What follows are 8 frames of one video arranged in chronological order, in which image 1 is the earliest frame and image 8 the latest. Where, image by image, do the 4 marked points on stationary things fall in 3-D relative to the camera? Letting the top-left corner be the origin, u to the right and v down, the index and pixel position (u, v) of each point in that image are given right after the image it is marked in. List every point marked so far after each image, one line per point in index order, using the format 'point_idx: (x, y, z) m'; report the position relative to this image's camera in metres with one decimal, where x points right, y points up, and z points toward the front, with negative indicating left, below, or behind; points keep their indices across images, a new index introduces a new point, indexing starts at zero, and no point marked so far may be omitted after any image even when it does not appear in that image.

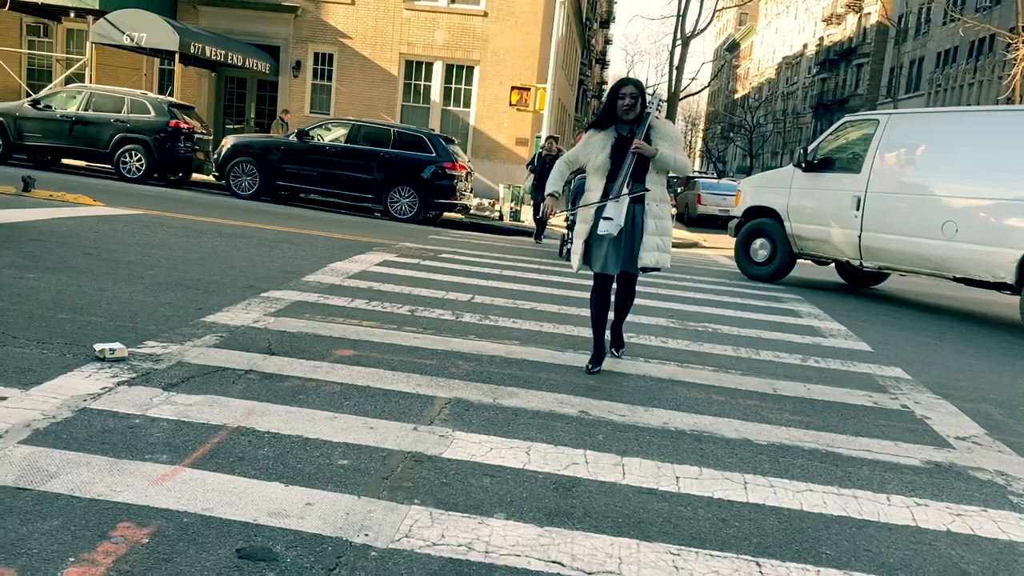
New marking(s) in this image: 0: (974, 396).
0: (+2.8, -0.7, +5.4) m
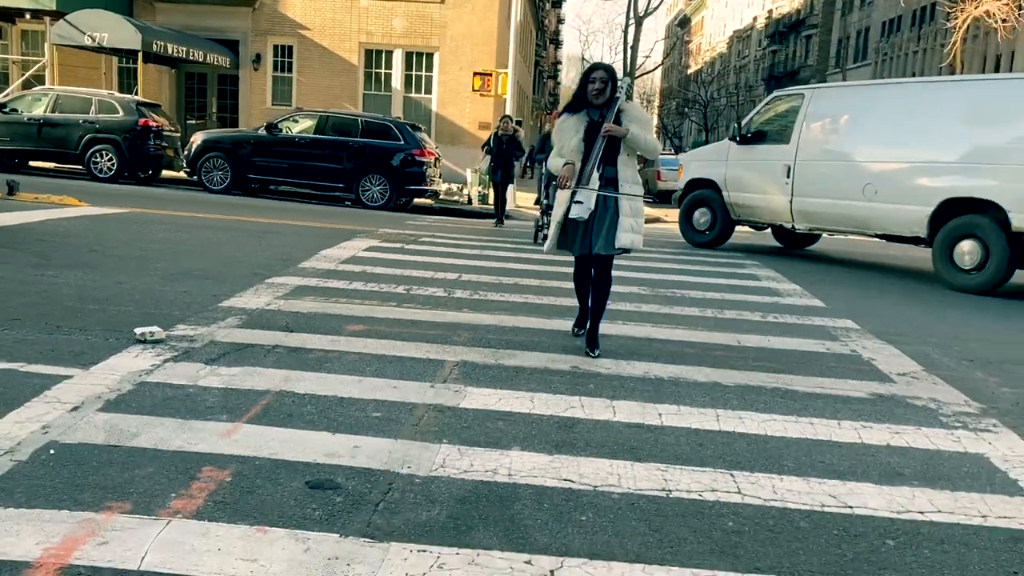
0: (+2.8, -0.4, +6.1) m
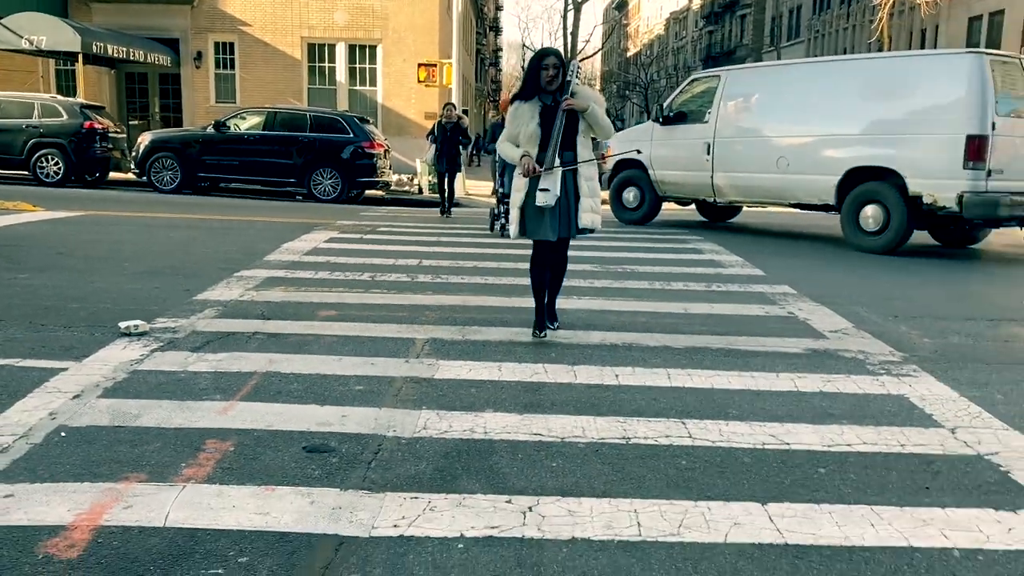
0: (+2.5, -0.1, +6.6) m
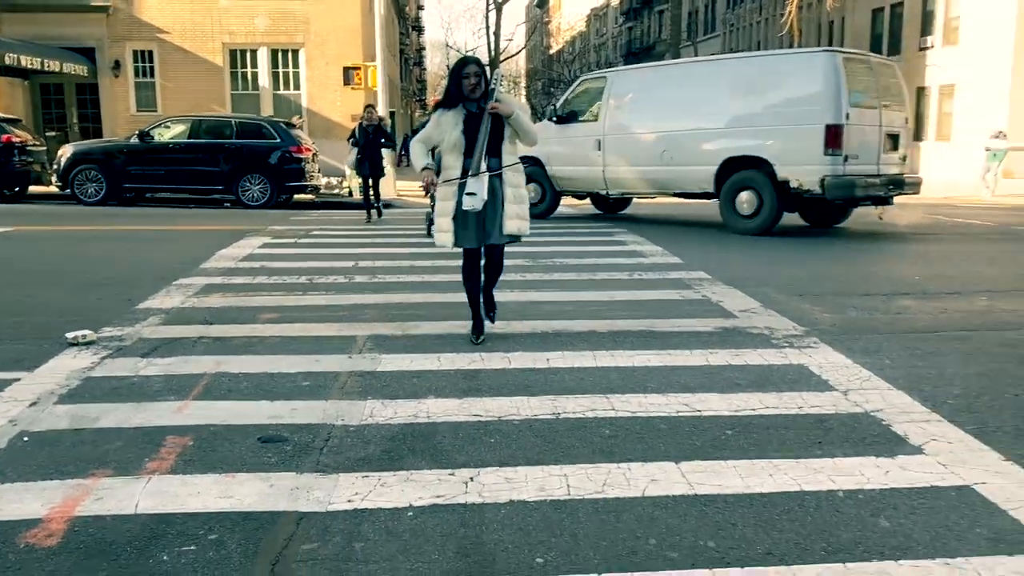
0: (+2.0, 0.0, +7.1) m
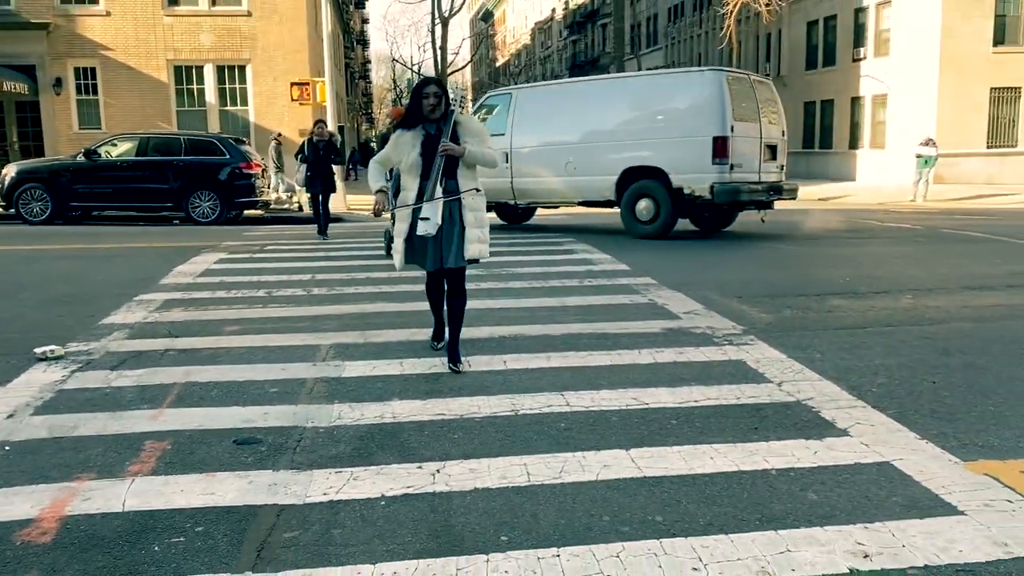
0: (+1.6, 0.0, +7.5) m
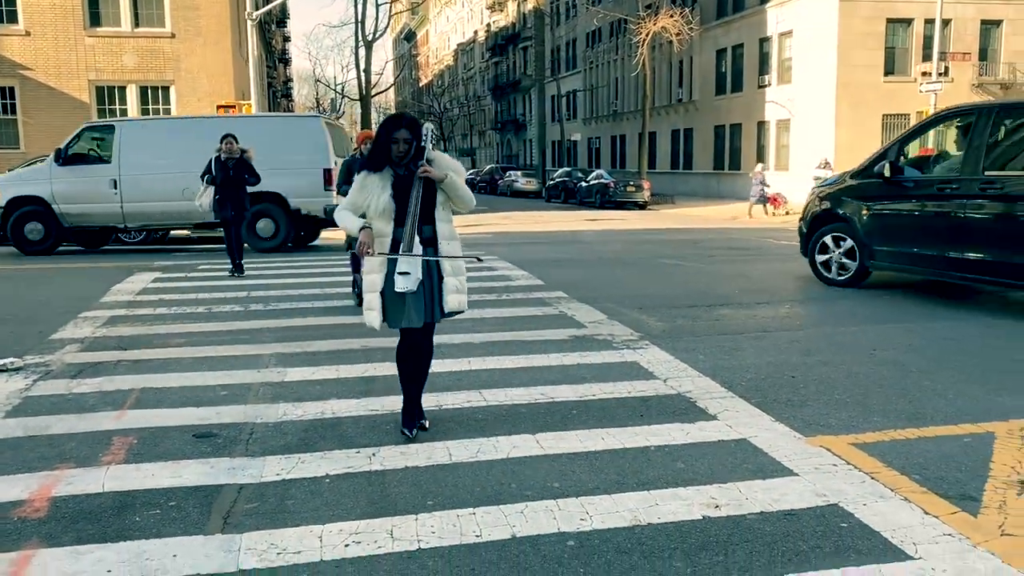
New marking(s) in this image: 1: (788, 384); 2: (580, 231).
0: (+0.9, -0.1, +8.4) m
1: (+1.8, -0.6, +5.6) m
2: (+1.4, +1.1, +17.6) m
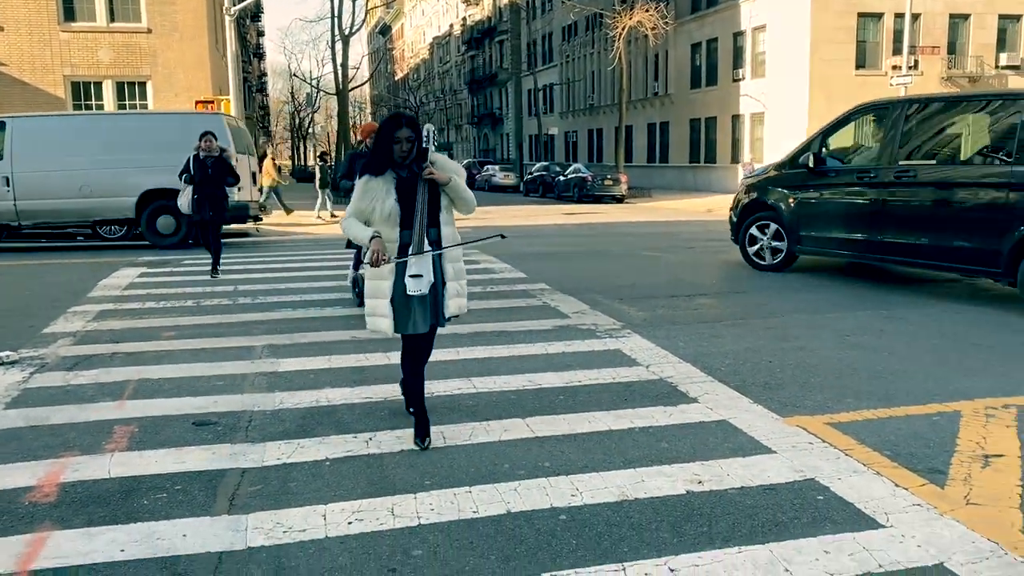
0: (+0.7, 0.0, +8.5) m
1: (+1.7, -0.5, +5.8) m
2: (+1.0, +1.3, +17.8) m
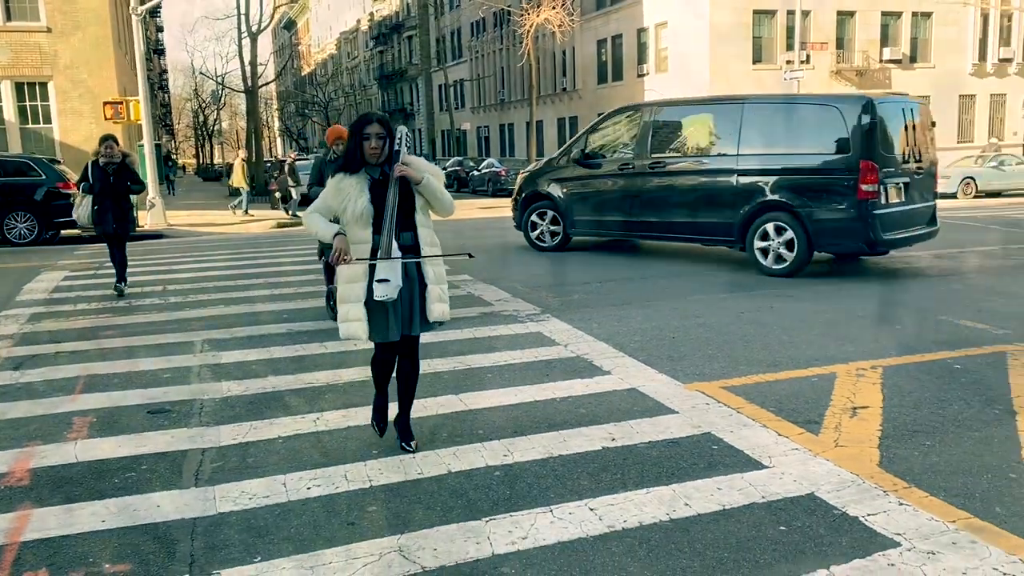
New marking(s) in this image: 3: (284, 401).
0: (-0.1, +0.1, +9.1) m
1: (+1.2, -0.4, +6.5) m
2: (-0.7, +1.5, +18.4) m
3: (-1.4, -0.7, +5.3) m
